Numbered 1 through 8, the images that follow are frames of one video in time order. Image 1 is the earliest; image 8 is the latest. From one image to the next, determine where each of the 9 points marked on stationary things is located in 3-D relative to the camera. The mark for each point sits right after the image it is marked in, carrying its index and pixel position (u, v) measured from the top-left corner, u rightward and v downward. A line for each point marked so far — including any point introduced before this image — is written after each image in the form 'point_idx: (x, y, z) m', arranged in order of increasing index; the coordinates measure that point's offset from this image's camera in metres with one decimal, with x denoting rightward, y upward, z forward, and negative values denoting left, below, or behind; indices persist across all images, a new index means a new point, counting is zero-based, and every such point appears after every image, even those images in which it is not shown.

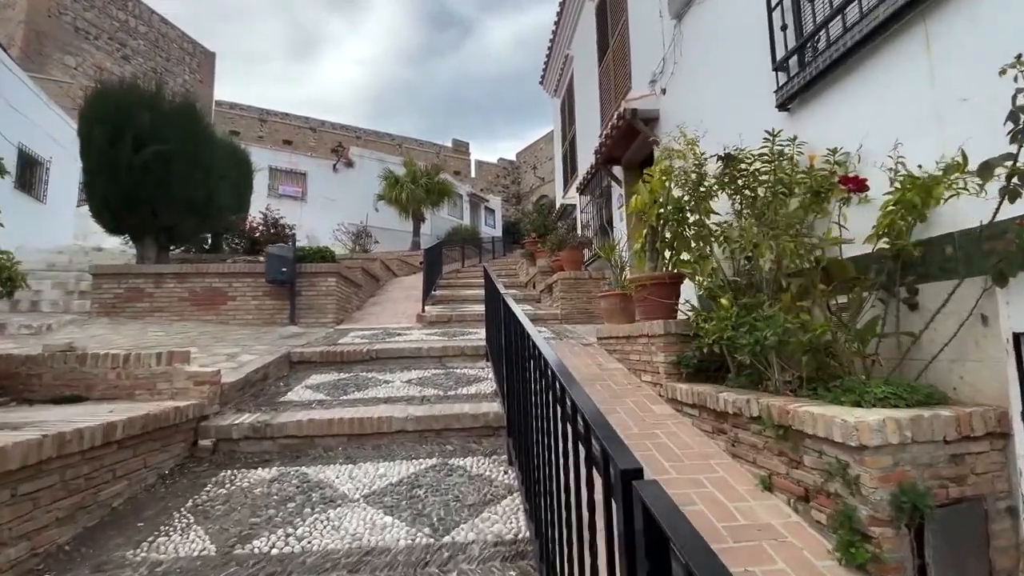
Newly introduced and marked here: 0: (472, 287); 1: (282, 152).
0: (-0.8, 0.0, +9.8) m
1: (-7.6, +4.5, +16.1) m
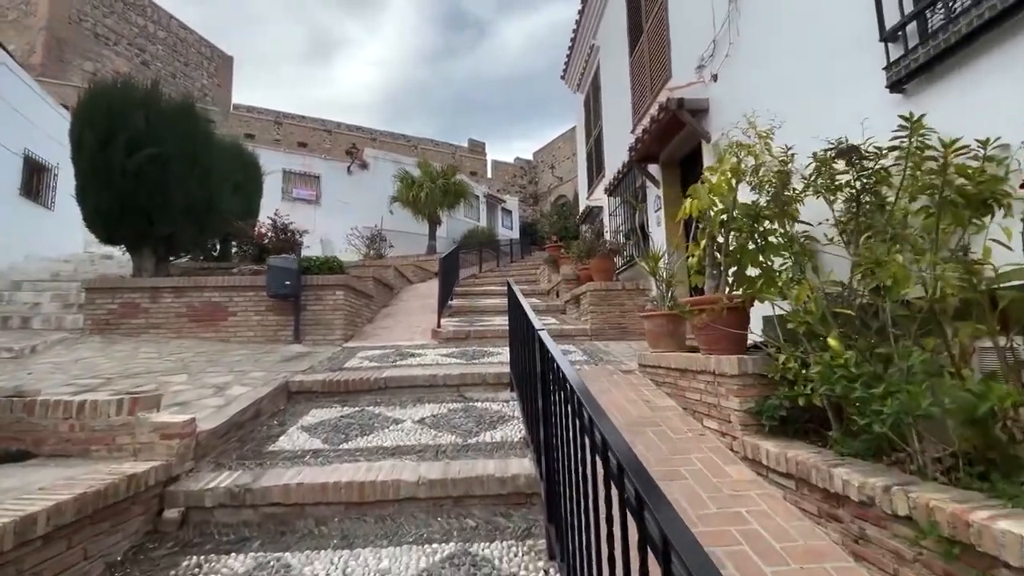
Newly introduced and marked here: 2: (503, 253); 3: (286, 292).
0: (-0.4, -0.1, +9.2) m
1: (-7.0, +4.4, +15.7) m
2: (-0.3, +1.2, +15.6) m
3: (-2.7, -0.1, +5.7) m
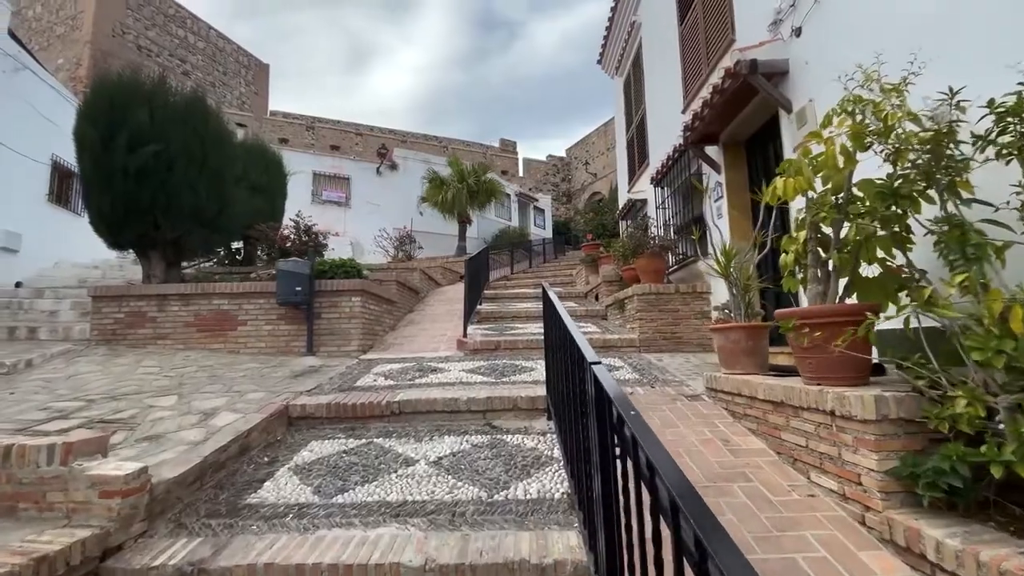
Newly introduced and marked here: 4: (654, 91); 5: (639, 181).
0: (+0.2, -0.2, +8.5) m
1: (-6.0, +4.2, +15.5) m
2: (+0.7, +1.1, +14.9) m
3: (-2.3, -0.1, +5.1) m
4: (+2.2, +3.0, +7.2) m
5: (+2.2, +1.8, +8.1) m
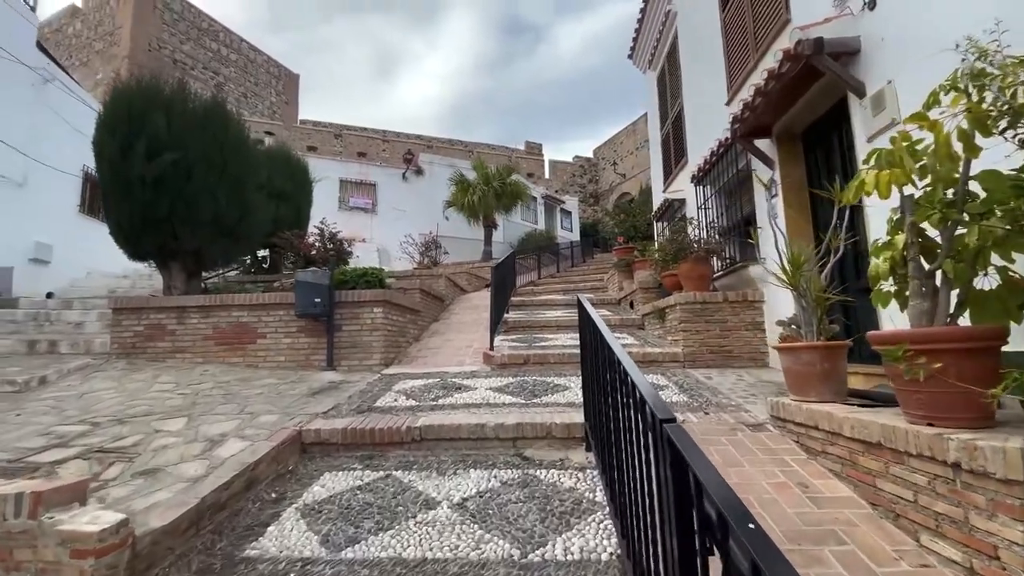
0: (+0.7, -0.3, +8.1) m
1: (-5.1, +4.0, +15.4) m
2: (+1.6, +1.0, +14.4) m
3: (-2.0, -0.2, +4.9) m
4: (+2.5, +2.9, +6.7) m
5: (+2.6, +1.7, +7.6) m
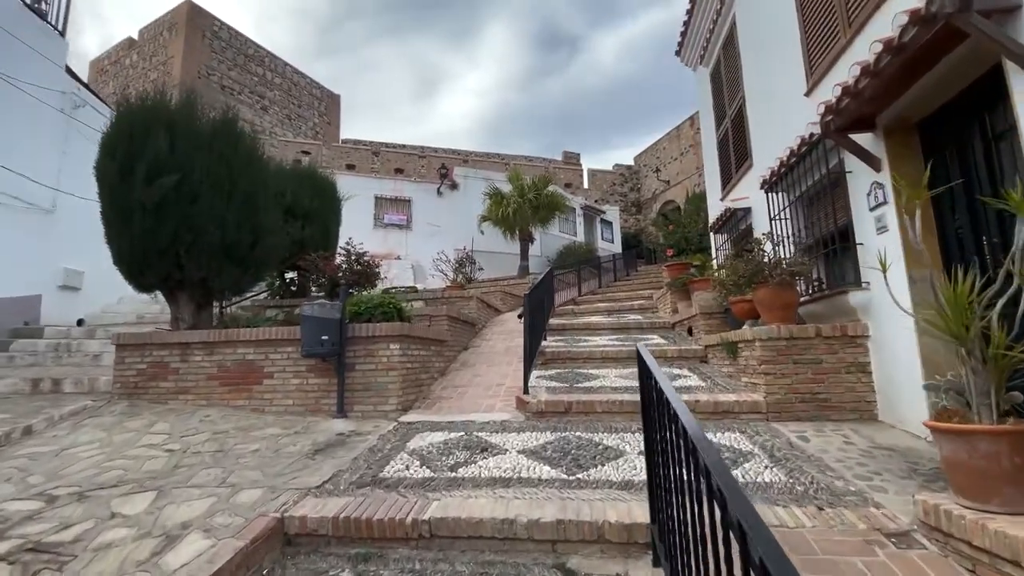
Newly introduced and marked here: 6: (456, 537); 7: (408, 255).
0: (+1.3, -0.6, +7.2) m
1: (-4.0, +3.5, +15.1) m
2: (+2.6, +0.5, +13.5) m
3: (-1.7, -0.6, +4.2) m
4: (+3.0, +2.6, +5.8) m
5: (+3.1, +1.4, +6.6) m
6: (-0.3, -1.3, +2.4) m
7: (-3.3, +1.0, +15.1) m
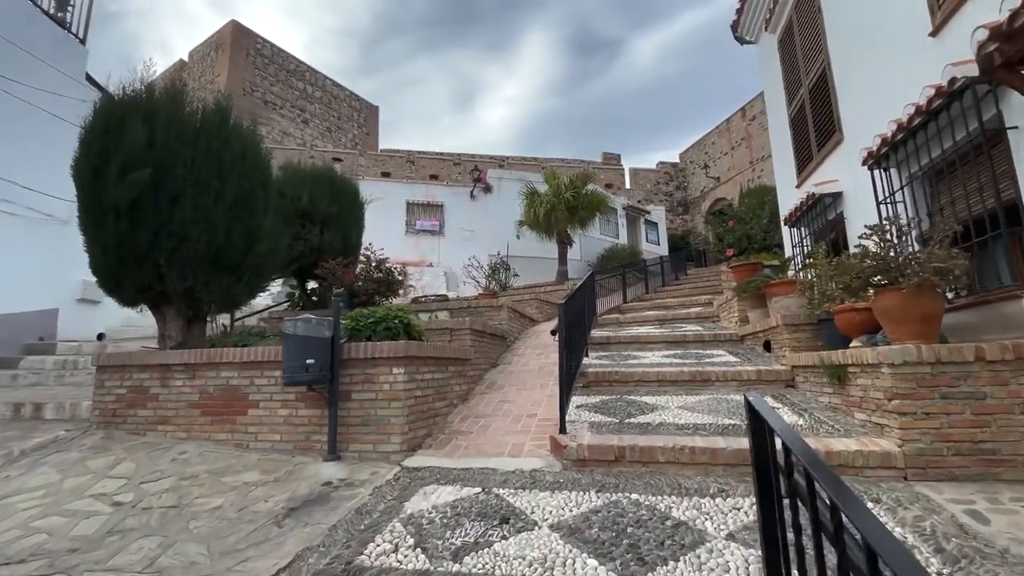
0: (+1.7, -0.7, +6.2) m
1: (-2.9, +3.2, +14.5) m
2: (+3.6, +0.4, +12.3) m
3: (-1.4, -0.6, +3.4) m
4: (+3.3, +2.5, +4.6) m
5: (+3.5, +1.4, +5.4) m
6: (-0.2, -1.3, +1.5) m
7: (-2.2, +0.8, +14.4) m
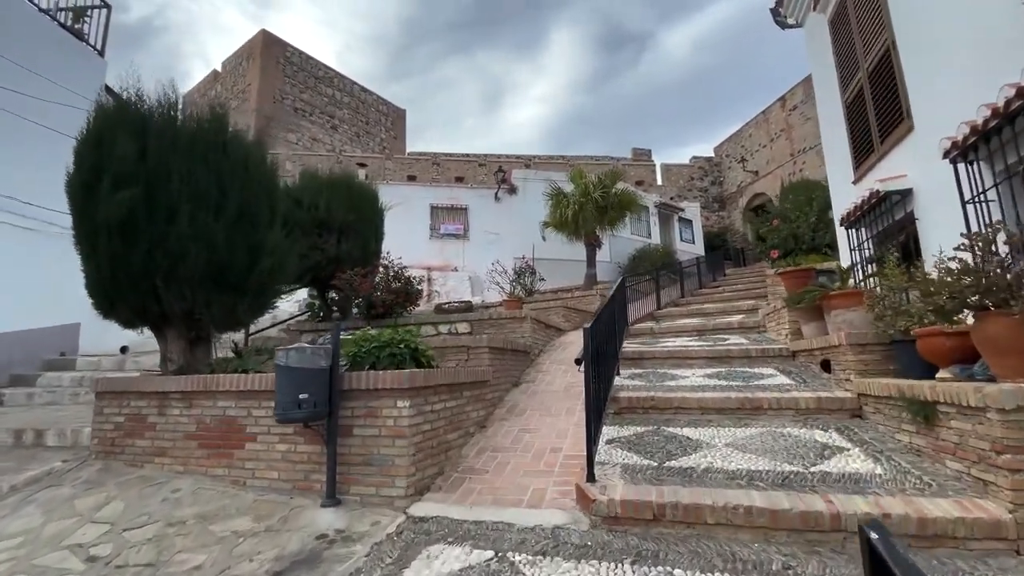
0: (+2.0, -0.8, +5.6) m
1: (-2.1, +3.0, +14.2) m
2: (+4.3, +0.3, +11.7) m
3: (-1.3, -0.8, +3.1) m
4: (+3.4, +2.4, +4.0) m
5: (+3.7, +1.3, +4.8) m
6: (-0.2, -1.5, +1.1) m
7: (-1.4, +0.6, +14.1) m
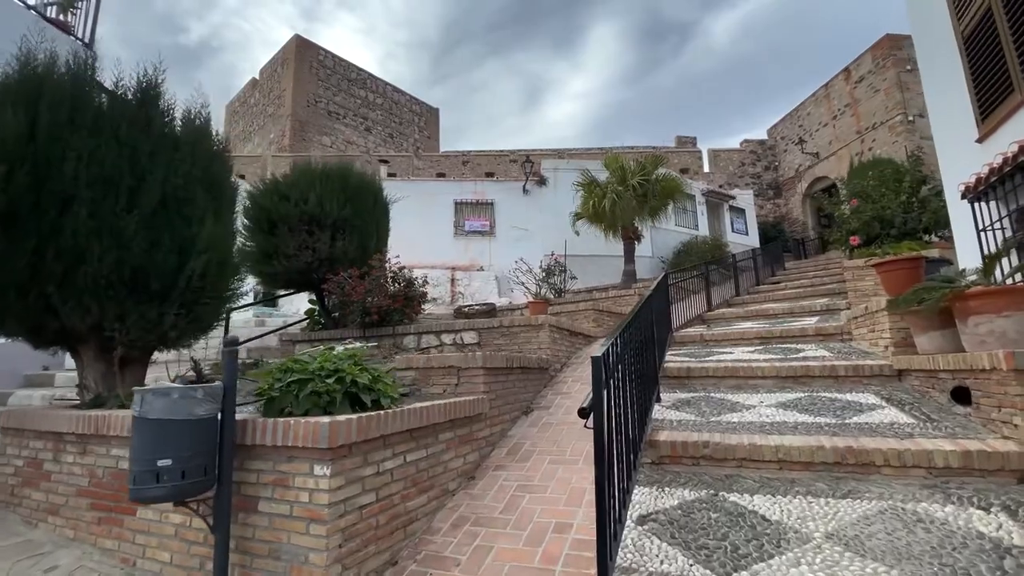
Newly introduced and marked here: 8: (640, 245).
0: (+2.1, -0.8, +4.3) m
1: (-1.3, +3.0, +13.3) m
2: (+4.9, +0.4, +10.2) m
3: (-1.4, -0.8, +2.1) m
4: (+3.3, +2.5, +2.6) m
5: (+3.7, +1.3, +3.3) m
6: (-0.5, -1.5, 0.0) m
7: (-0.6, +0.6, +13.1) m
8: (+3.5, +1.2, +13.2) m
